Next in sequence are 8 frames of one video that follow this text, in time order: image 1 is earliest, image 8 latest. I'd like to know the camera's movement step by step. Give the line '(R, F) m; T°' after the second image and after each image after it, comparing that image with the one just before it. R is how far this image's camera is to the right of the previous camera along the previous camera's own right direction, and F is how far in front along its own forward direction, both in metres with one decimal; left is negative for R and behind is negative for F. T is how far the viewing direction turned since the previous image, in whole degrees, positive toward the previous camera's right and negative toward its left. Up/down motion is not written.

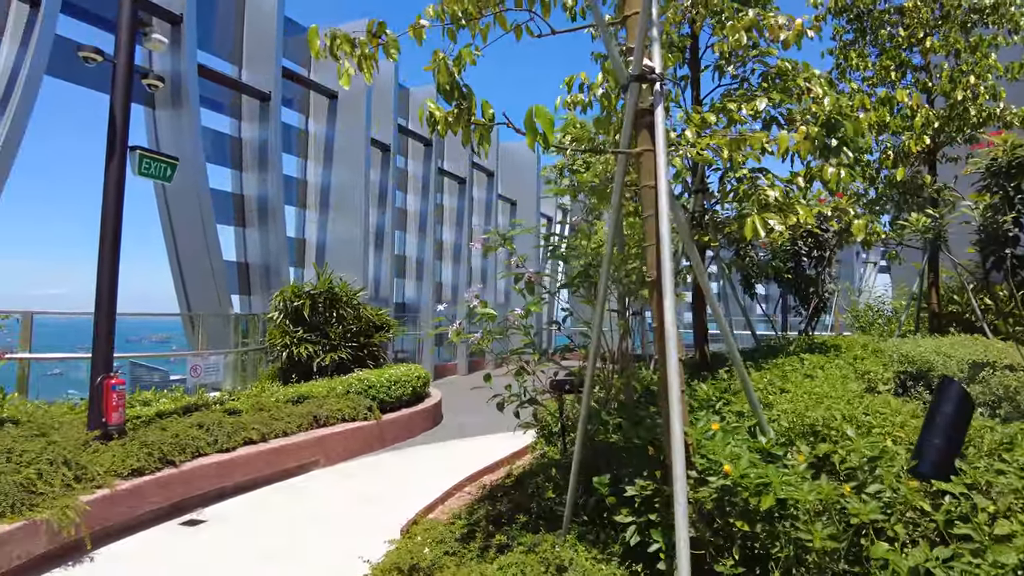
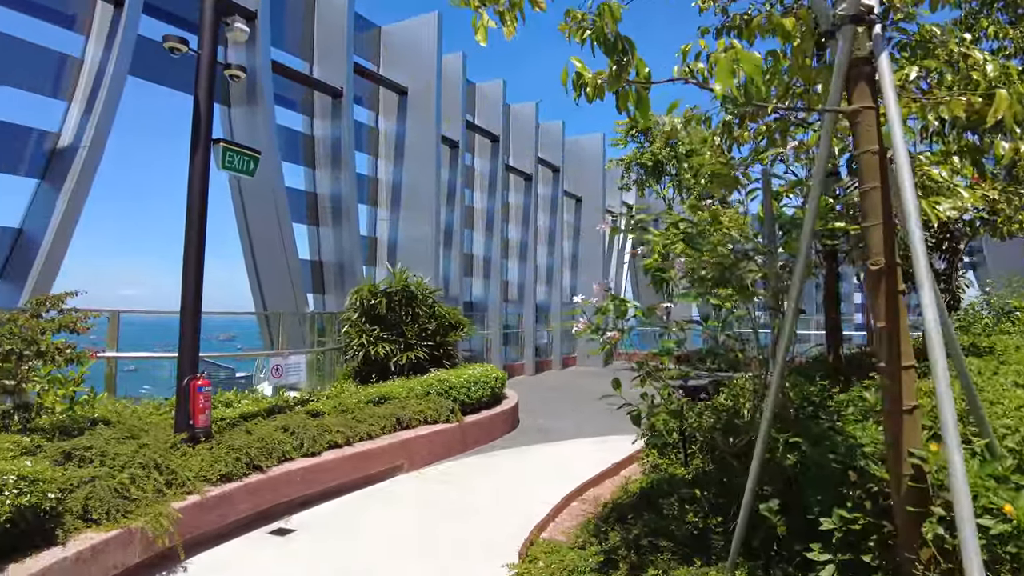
(-0.5, +0.5) m; -5°
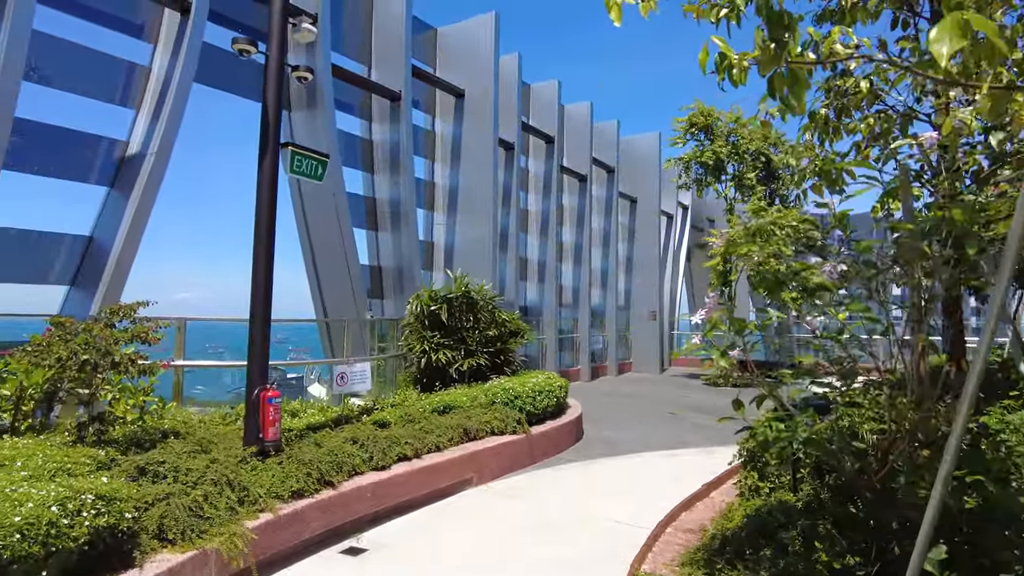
(-0.3, +0.3) m; -4°
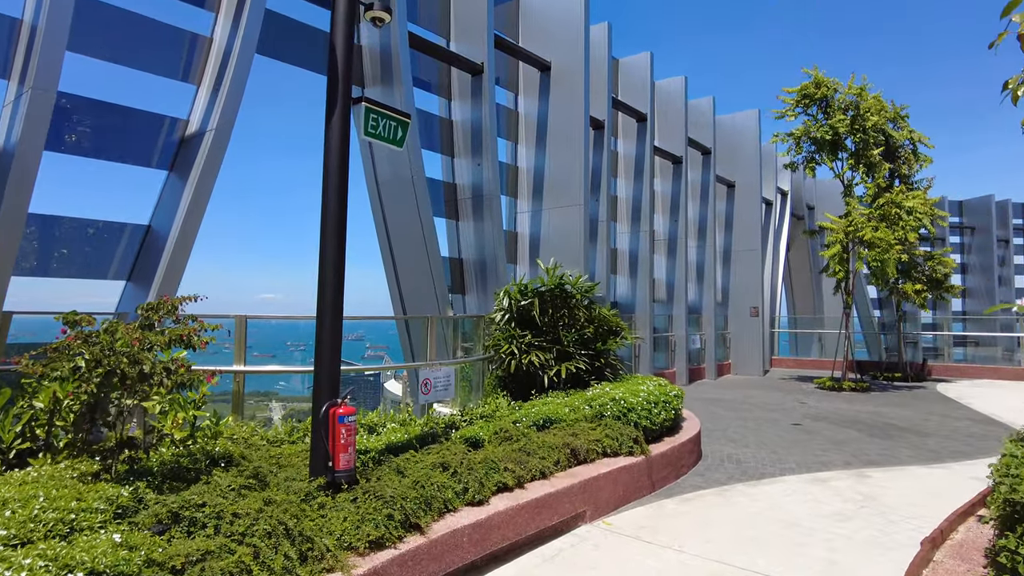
(-0.4, +1.4) m; -6°
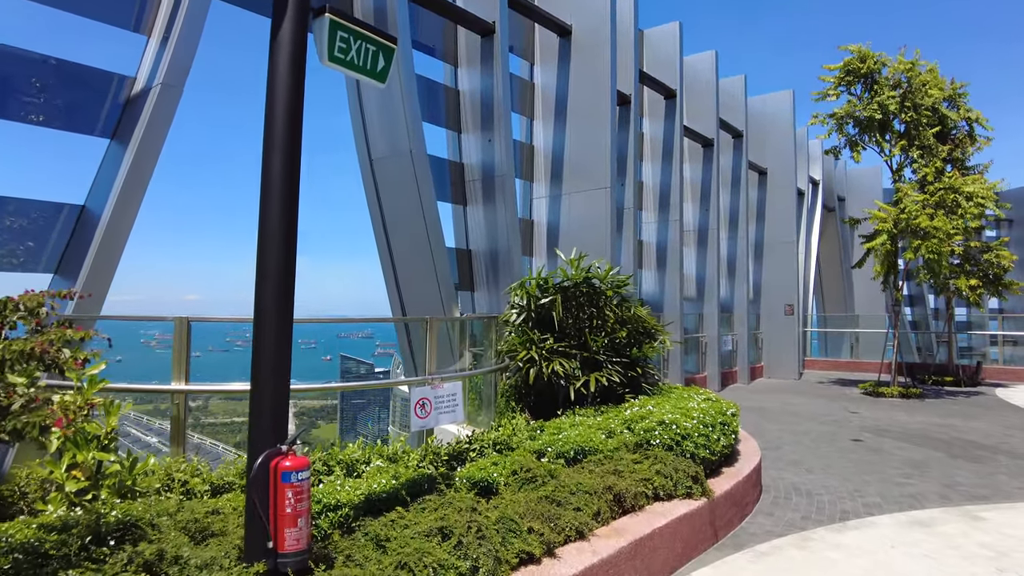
(-0.1, +1.6) m; -1°
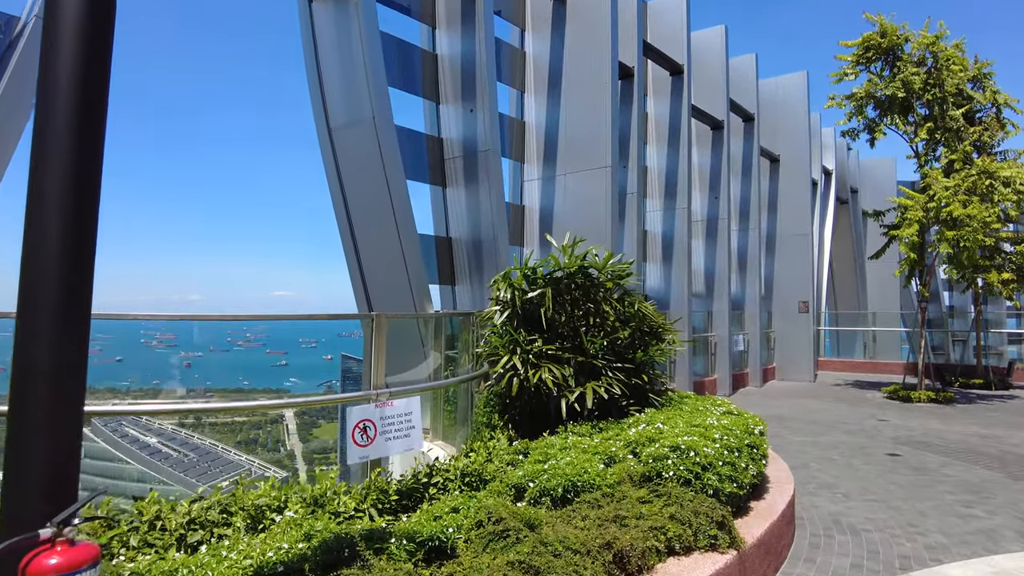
(+0.2, +1.3) m; 0°
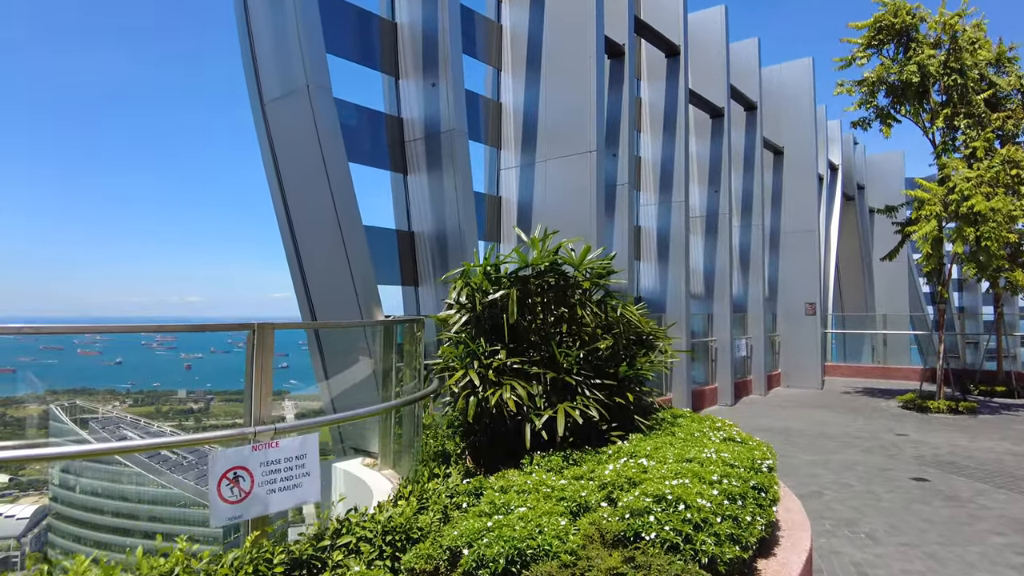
(+0.4, +1.1) m; 0°
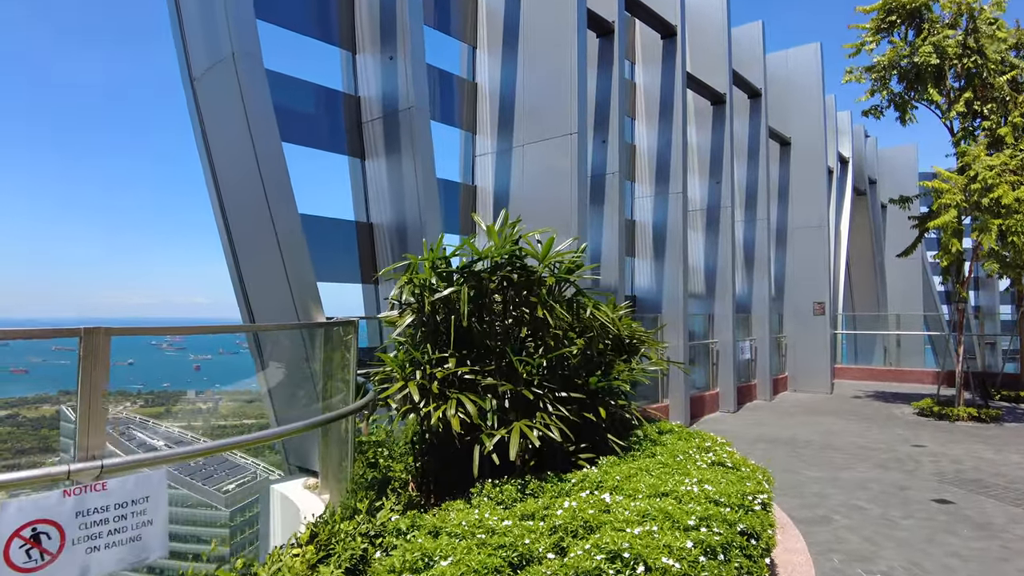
(+0.4, +0.8) m; -1°
